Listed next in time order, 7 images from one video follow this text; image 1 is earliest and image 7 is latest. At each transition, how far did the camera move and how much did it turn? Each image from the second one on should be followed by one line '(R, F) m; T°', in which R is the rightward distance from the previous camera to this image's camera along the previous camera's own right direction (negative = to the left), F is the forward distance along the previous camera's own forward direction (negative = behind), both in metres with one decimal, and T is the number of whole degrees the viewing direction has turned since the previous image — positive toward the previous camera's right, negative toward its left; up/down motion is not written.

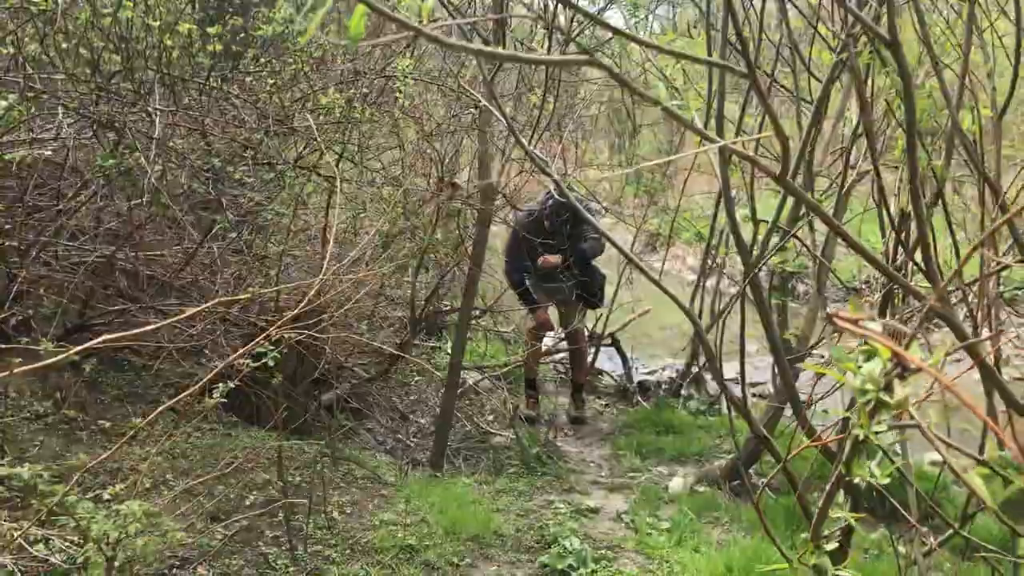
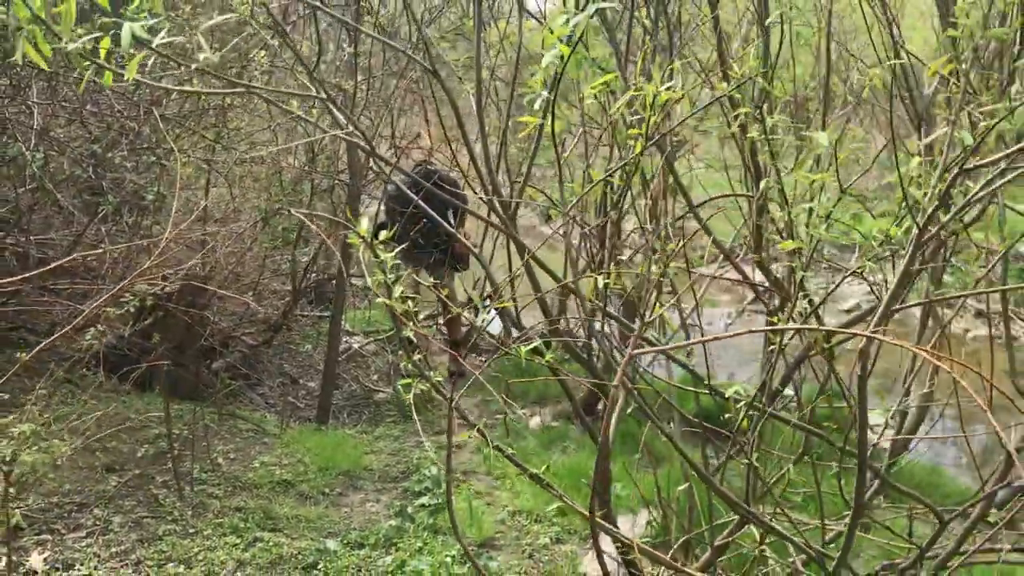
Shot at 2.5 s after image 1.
(+0.3, -0.5) m; +5°
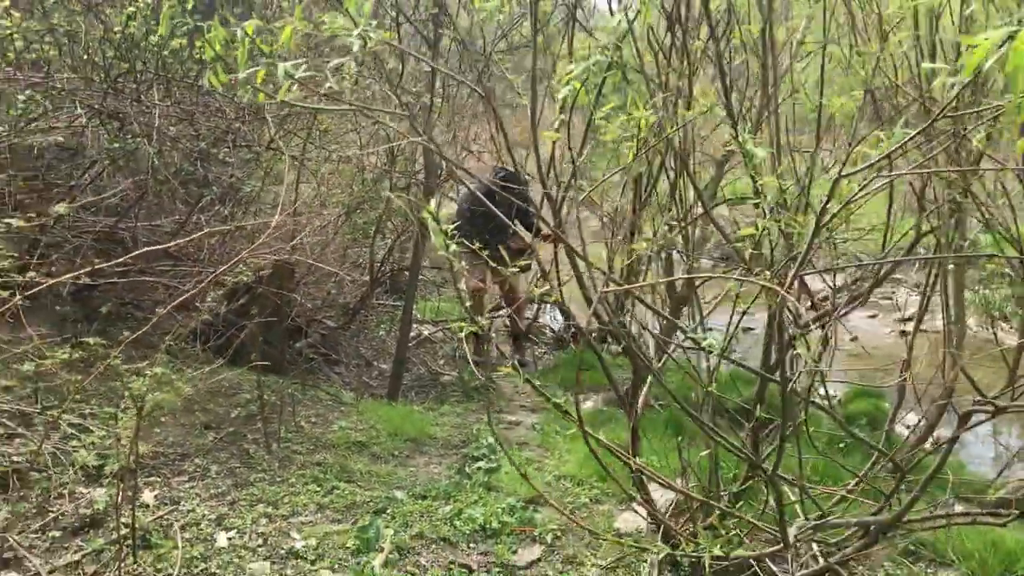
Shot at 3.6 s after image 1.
(+0.1, -0.5) m; -4°
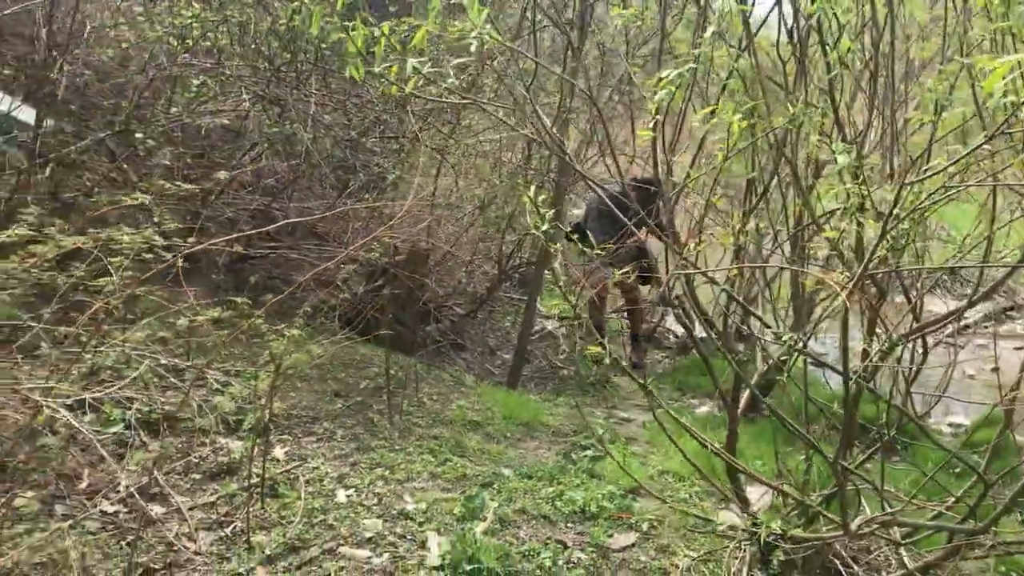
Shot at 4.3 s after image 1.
(+0.1, -0.2) m; -8°
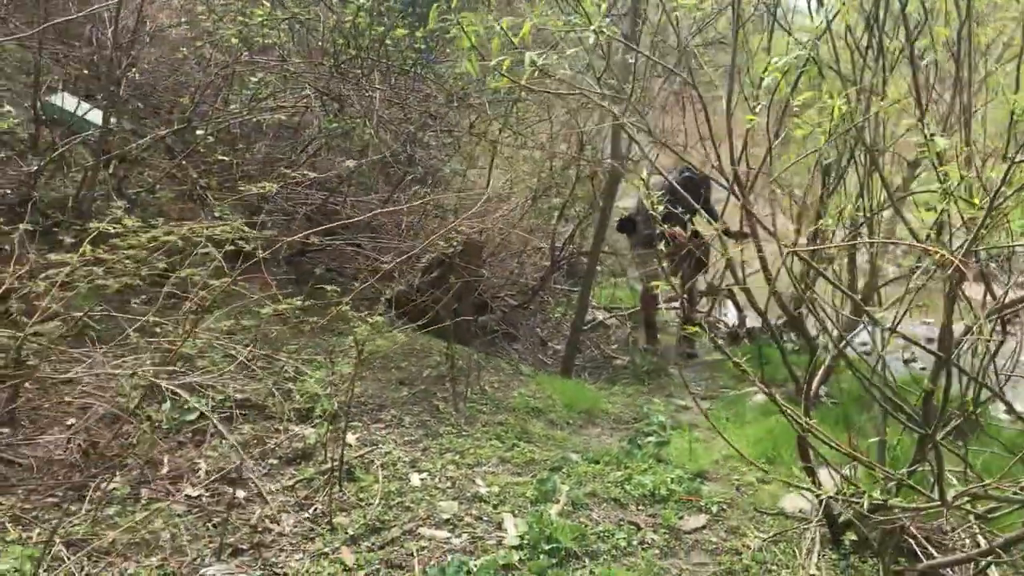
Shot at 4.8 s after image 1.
(-0.2, -0.1) m; -2°
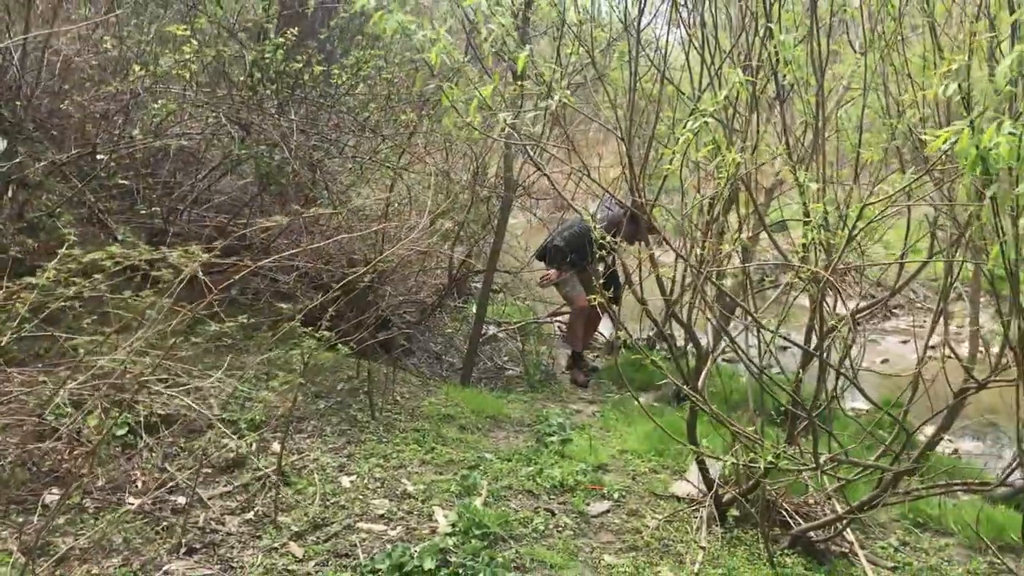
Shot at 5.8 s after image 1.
(-0.3, -0.4) m; +8°
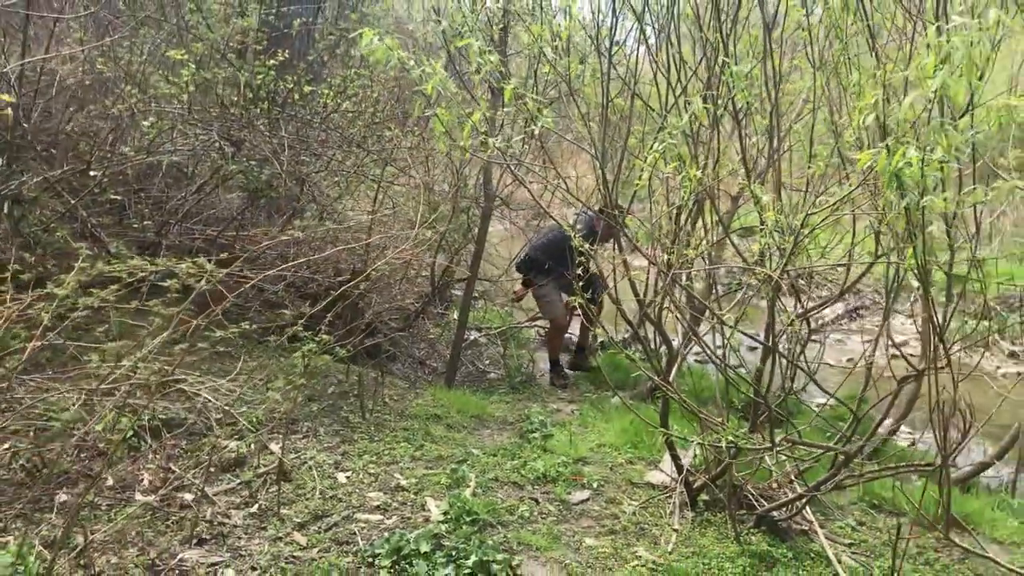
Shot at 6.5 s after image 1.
(0.0, -0.3) m; +1°
